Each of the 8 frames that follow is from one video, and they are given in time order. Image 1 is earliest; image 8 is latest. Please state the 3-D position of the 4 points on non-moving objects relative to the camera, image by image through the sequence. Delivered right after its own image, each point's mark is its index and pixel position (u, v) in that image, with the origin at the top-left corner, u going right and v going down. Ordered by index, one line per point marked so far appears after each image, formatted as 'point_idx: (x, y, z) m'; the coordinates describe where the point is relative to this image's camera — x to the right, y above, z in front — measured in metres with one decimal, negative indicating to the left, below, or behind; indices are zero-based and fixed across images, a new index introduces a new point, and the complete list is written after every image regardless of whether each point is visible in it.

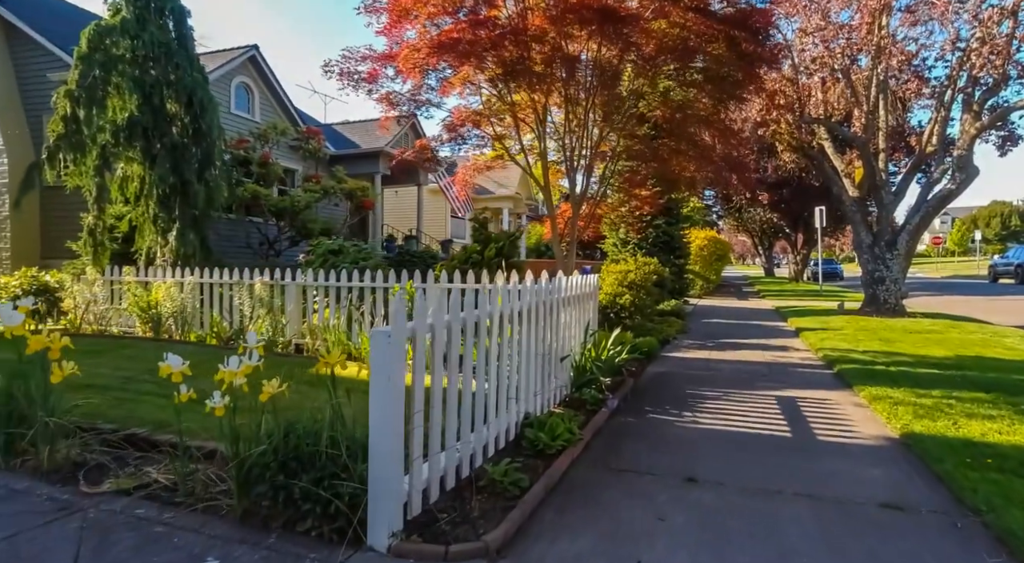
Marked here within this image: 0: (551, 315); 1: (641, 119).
0: (+0.3, -0.3, +5.6) m
1: (+1.6, +2.0, +8.5) m
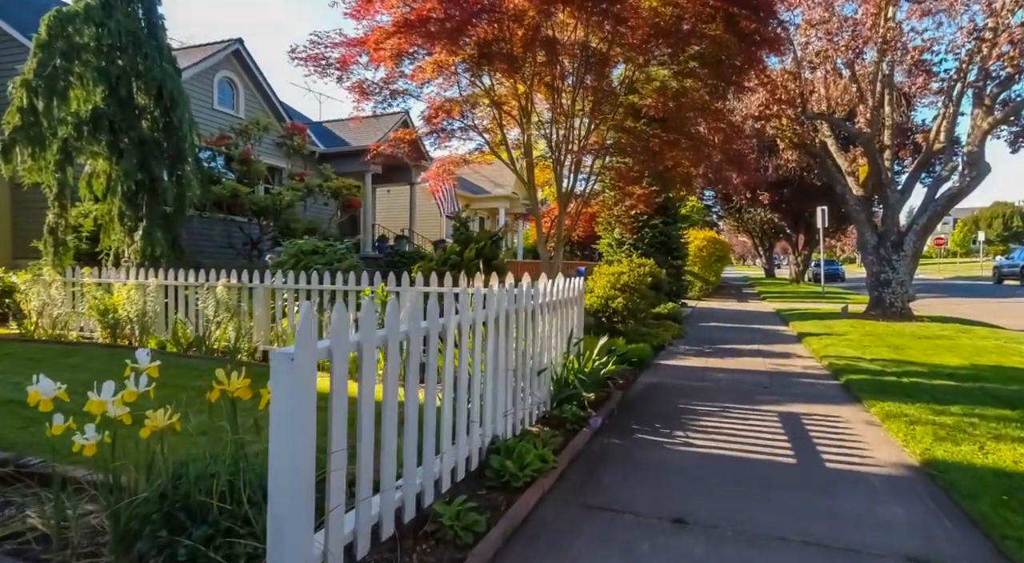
0: (+0.1, -0.3, +5.1) m
1: (+1.4, +1.9, +8.0) m
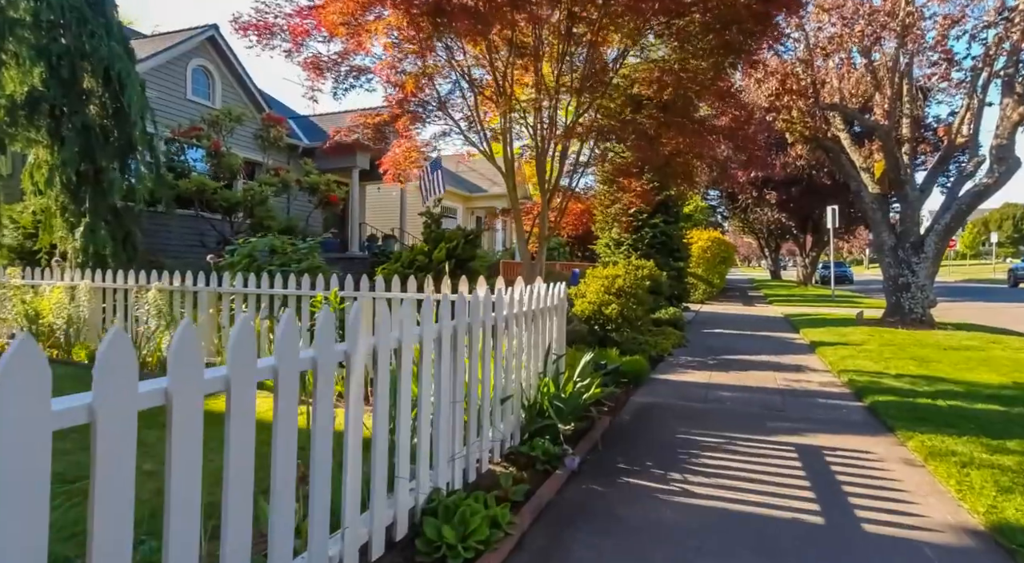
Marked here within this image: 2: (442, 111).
0: (-0.2, -0.4, +4.1) m
1: (+1.1, +1.9, +7.0) m
2: (-0.7, +1.7, +7.3) m
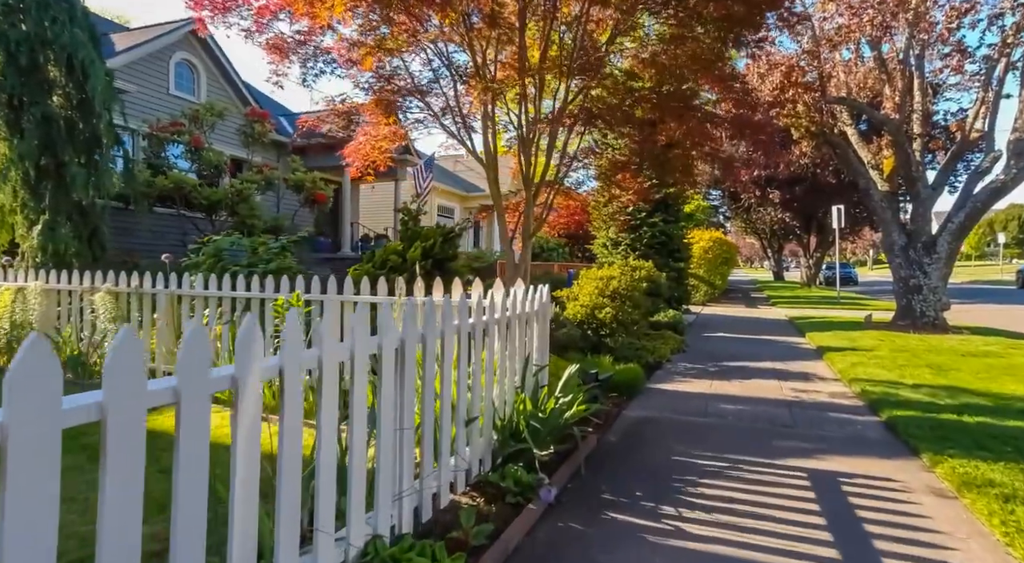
0: (-0.3, -0.4, +3.5) m
1: (+1.0, +1.9, +6.4) m
2: (-0.8, +1.7, +6.8) m
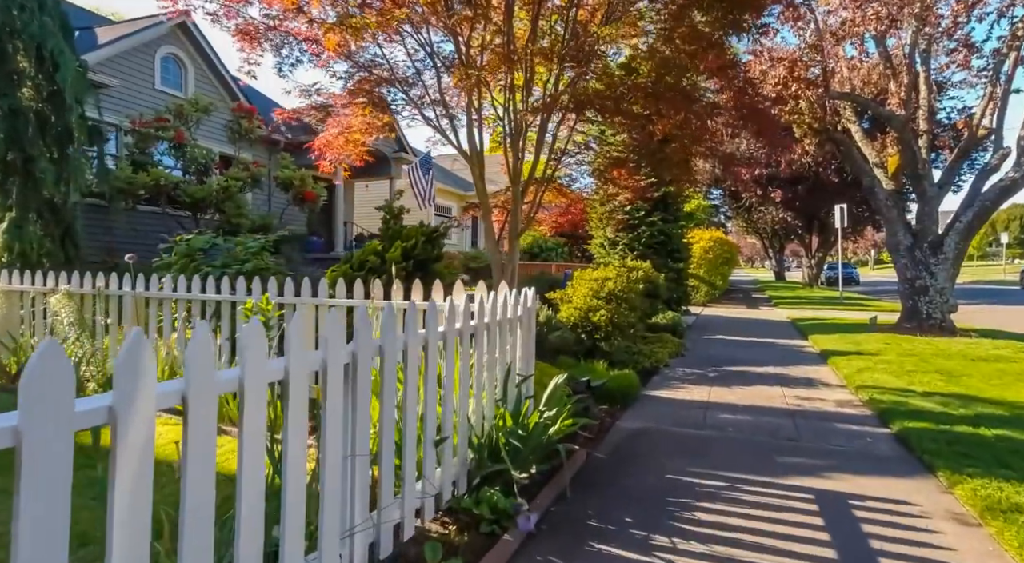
0: (-0.5, -0.4, +3.1) m
1: (+0.8, +1.8, +6.0) m
2: (-1.0, +1.7, +6.4) m
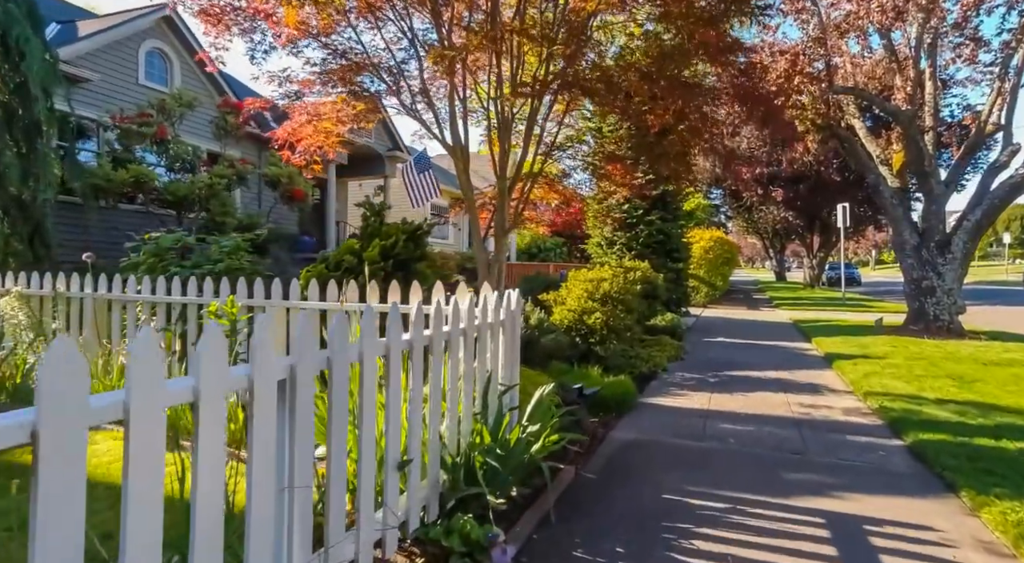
0: (-0.6, -0.4, +2.7) m
1: (+0.7, +1.8, +5.6) m
2: (-1.1, +1.7, +6.0) m
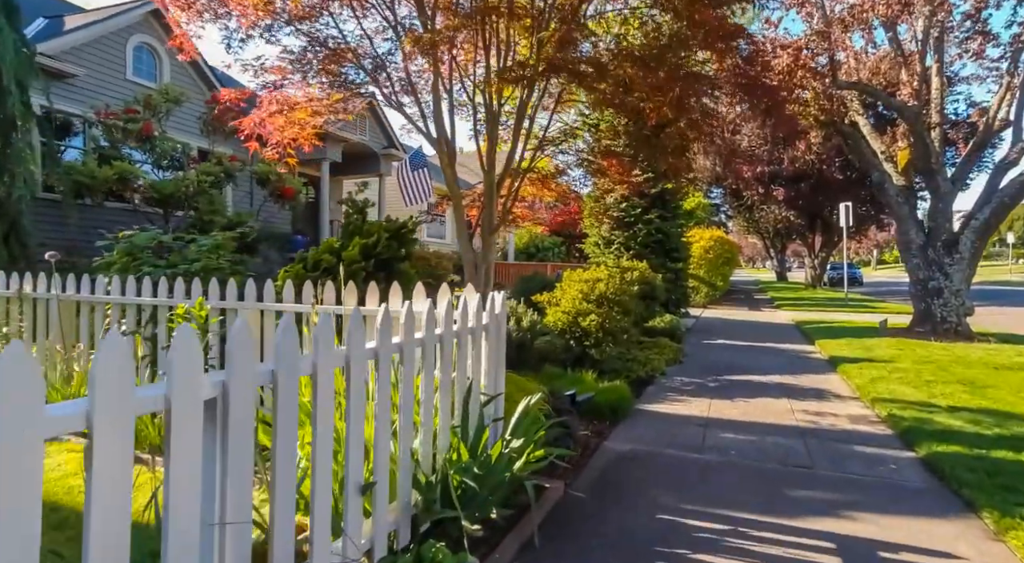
0: (-0.7, -0.4, +2.4) m
1: (+0.6, +1.8, +5.3) m
2: (-1.2, +1.7, +5.7) m
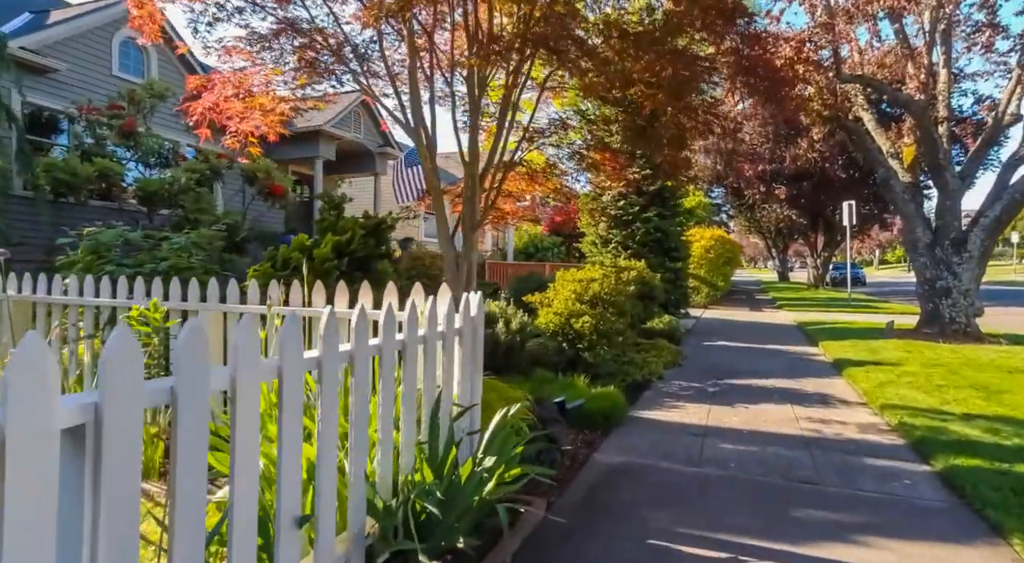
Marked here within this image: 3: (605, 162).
0: (-0.8, -0.4, +2.0) m
1: (+0.5, +1.8, +4.9) m
2: (-1.3, +1.7, +5.3) m
3: (+0.8, +1.1, +6.1) m
